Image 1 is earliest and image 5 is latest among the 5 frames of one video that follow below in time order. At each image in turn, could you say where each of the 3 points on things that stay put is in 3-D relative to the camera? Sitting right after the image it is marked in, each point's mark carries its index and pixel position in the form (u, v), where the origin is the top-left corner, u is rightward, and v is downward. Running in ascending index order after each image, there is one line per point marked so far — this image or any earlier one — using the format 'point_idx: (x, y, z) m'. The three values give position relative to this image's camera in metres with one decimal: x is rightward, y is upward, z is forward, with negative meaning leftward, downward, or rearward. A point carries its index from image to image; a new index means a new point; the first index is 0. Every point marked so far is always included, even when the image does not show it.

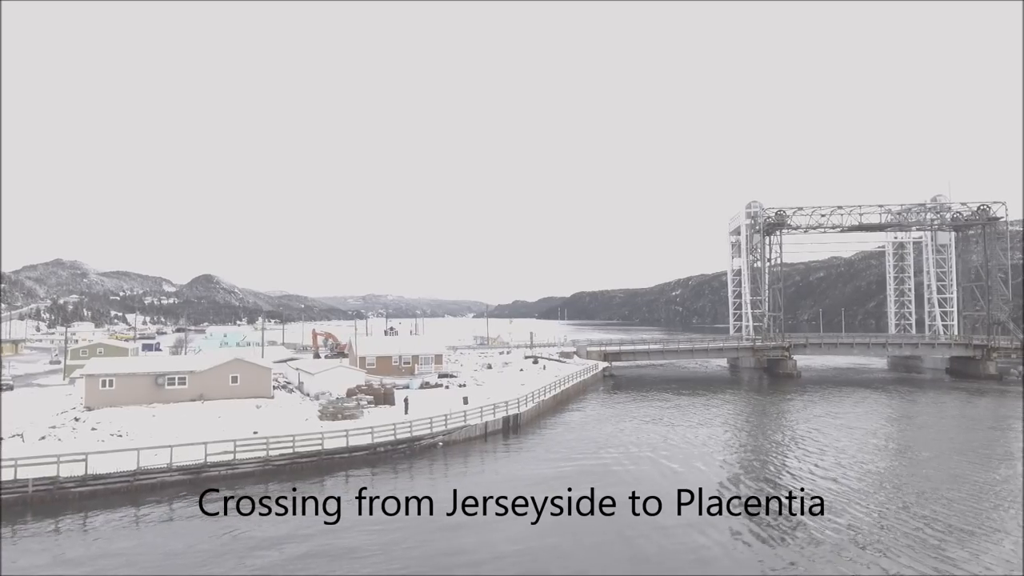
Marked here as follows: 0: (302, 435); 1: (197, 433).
0: (-7.8, -5.2, +19.2) m
1: (-11.2, -5.1, +19.3) m
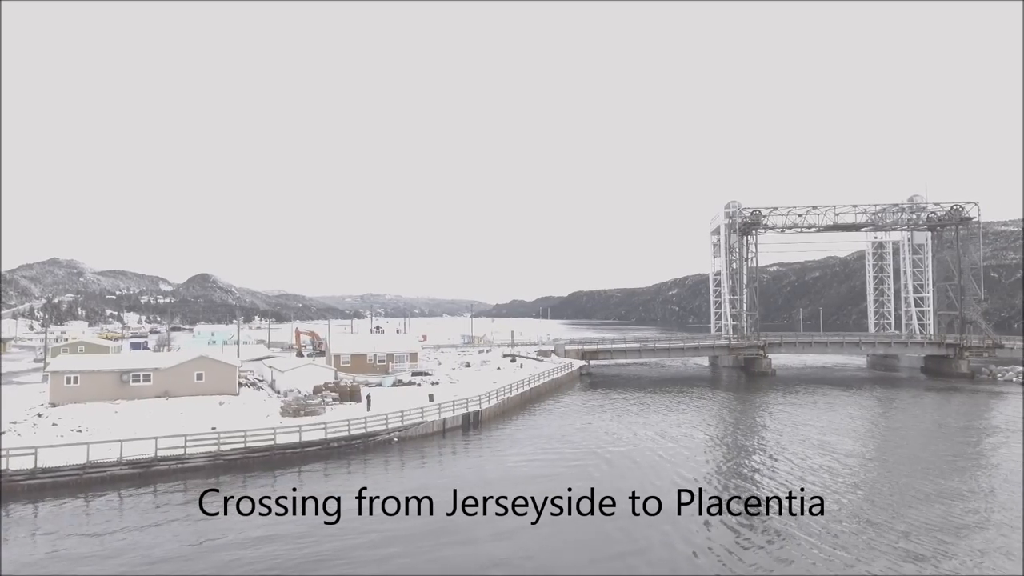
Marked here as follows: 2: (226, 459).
0: (-9.5, -5.1, +19.6) m
1: (-12.9, -5.1, +19.6) m
2: (-9.7, -5.7, +18.3) m
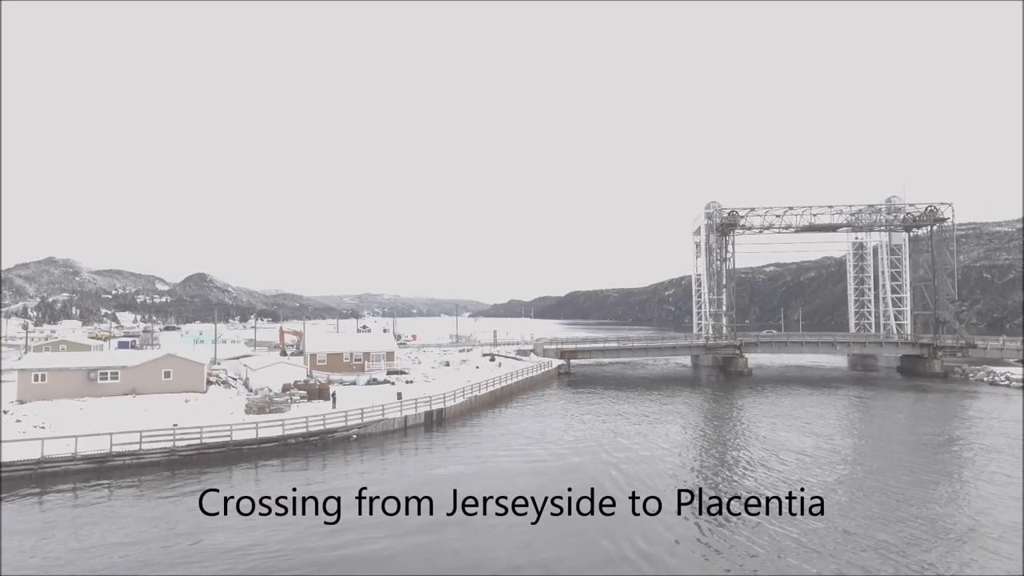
0: (-11.1, -5.1, +19.9) m
1: (-14.5, -5.0, +20.0) m
2: (-11.3, -5.7, +18.6) m
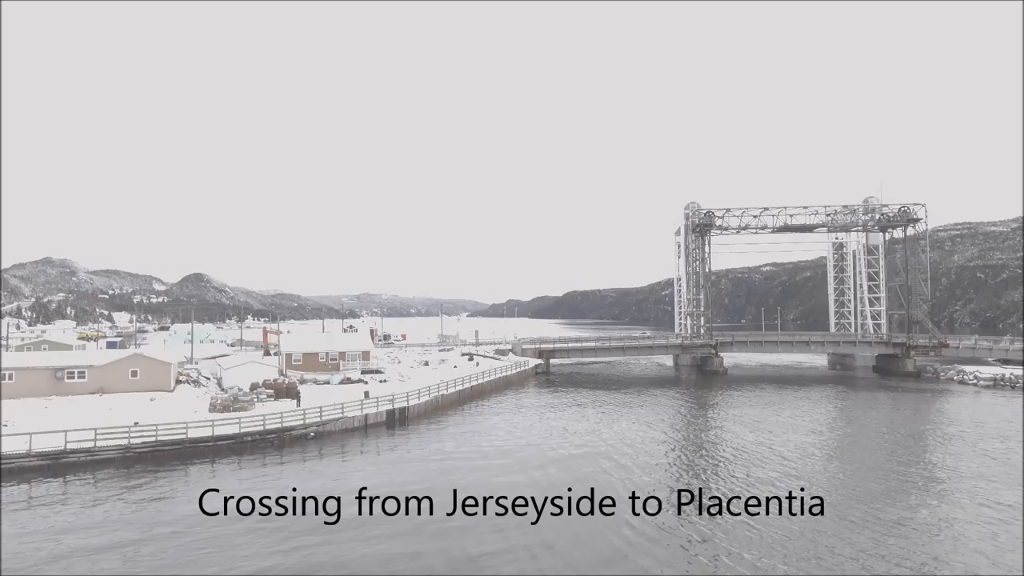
0: (-12.8, -5.1, +20.2) m
1: (-16.2, -5.0, +20.3) m
2: (-13.0, -5.7, +19.0) m
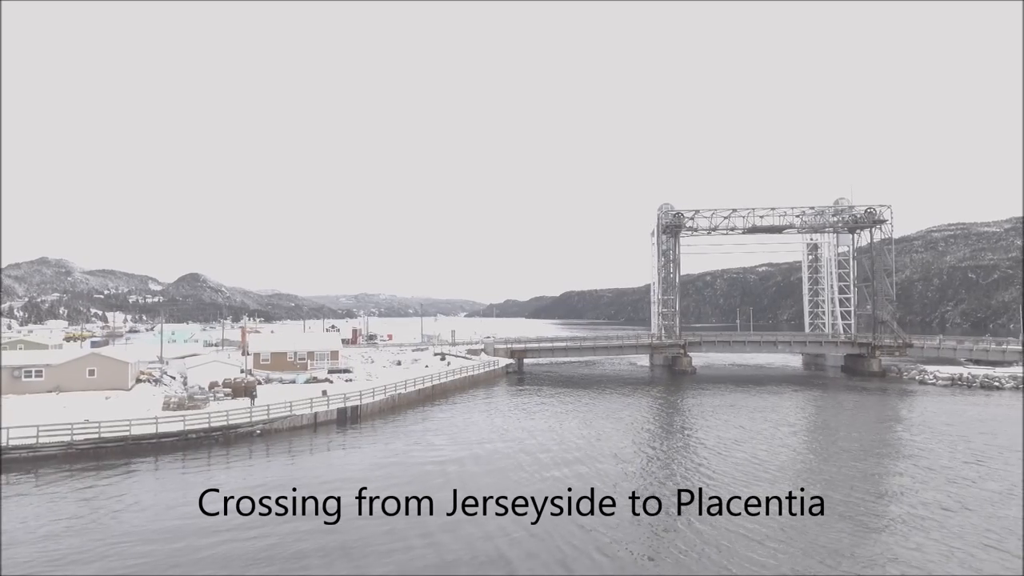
0: (-15.0, -5.1, +20.7) m
1: (-18.4, -5.1, +20.8) m
2: (-15.3, -5.7, +19.4) m
